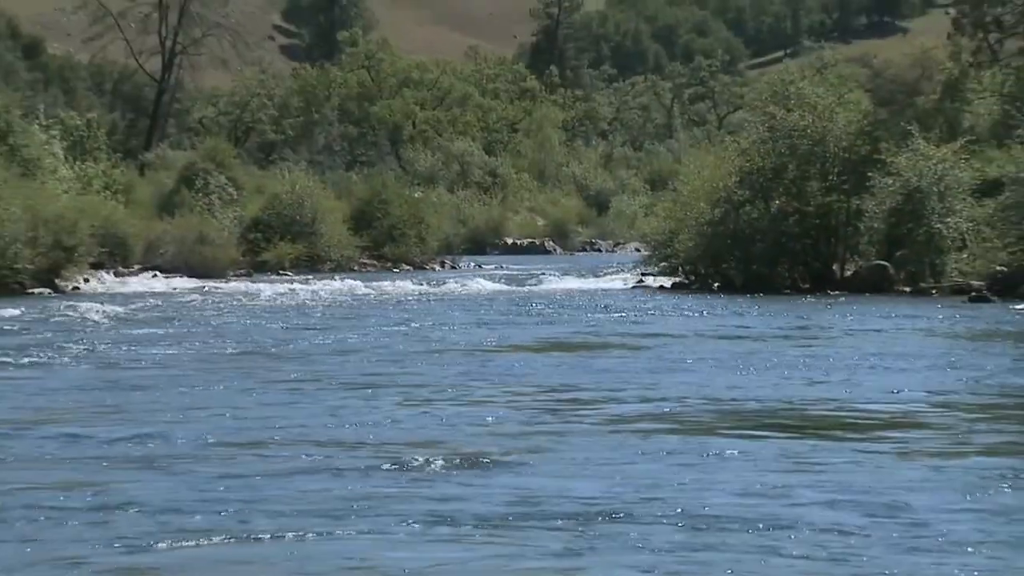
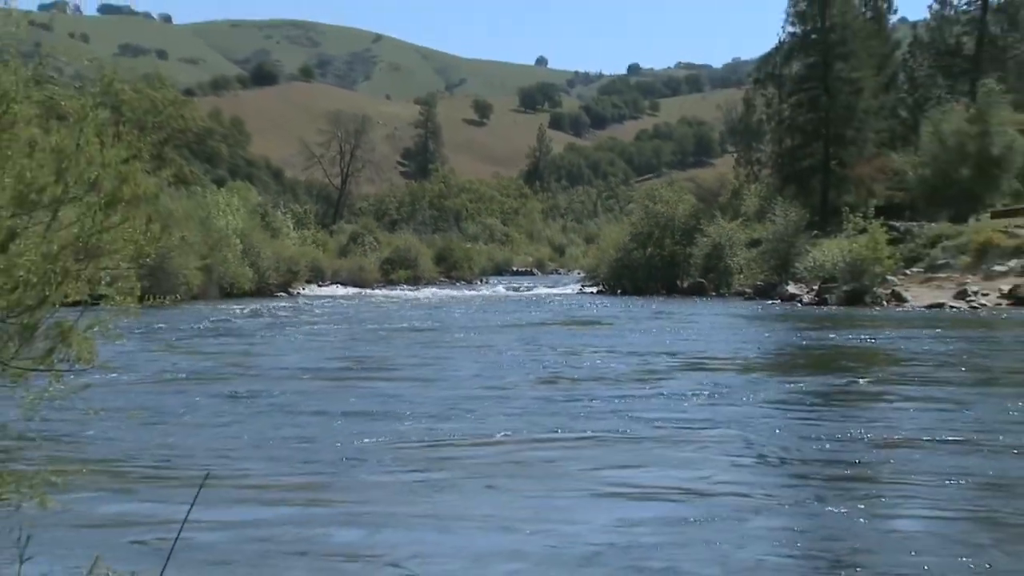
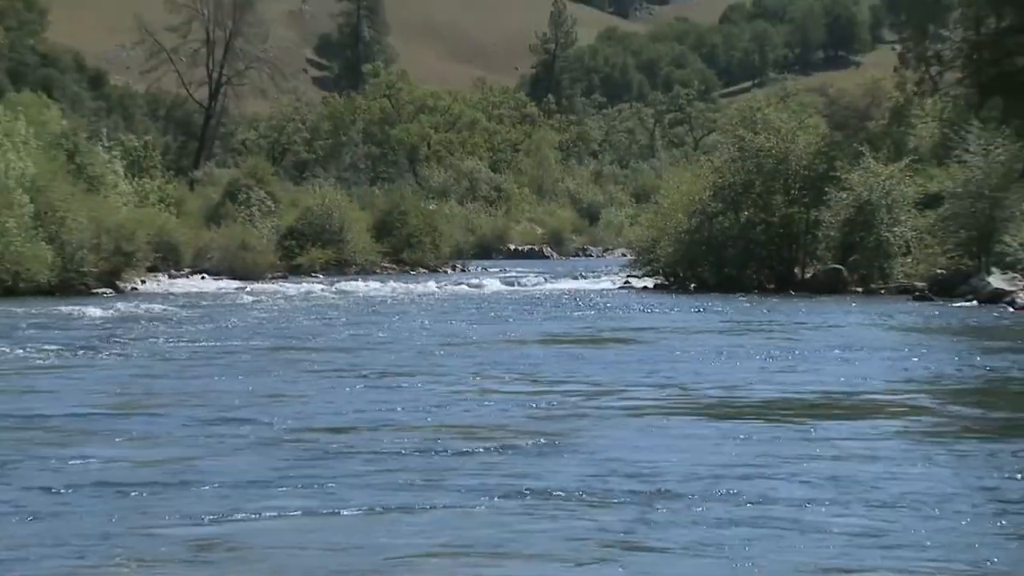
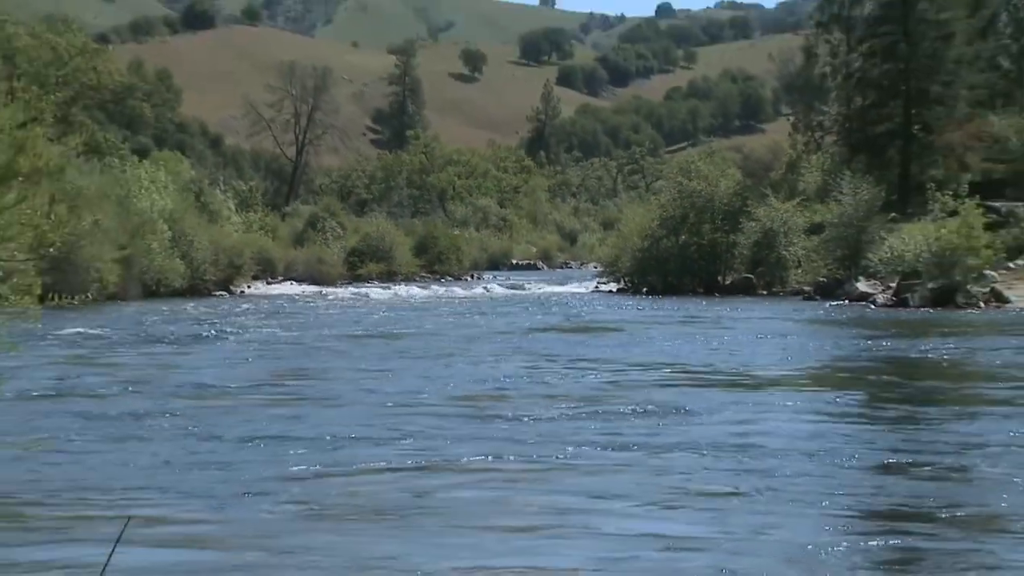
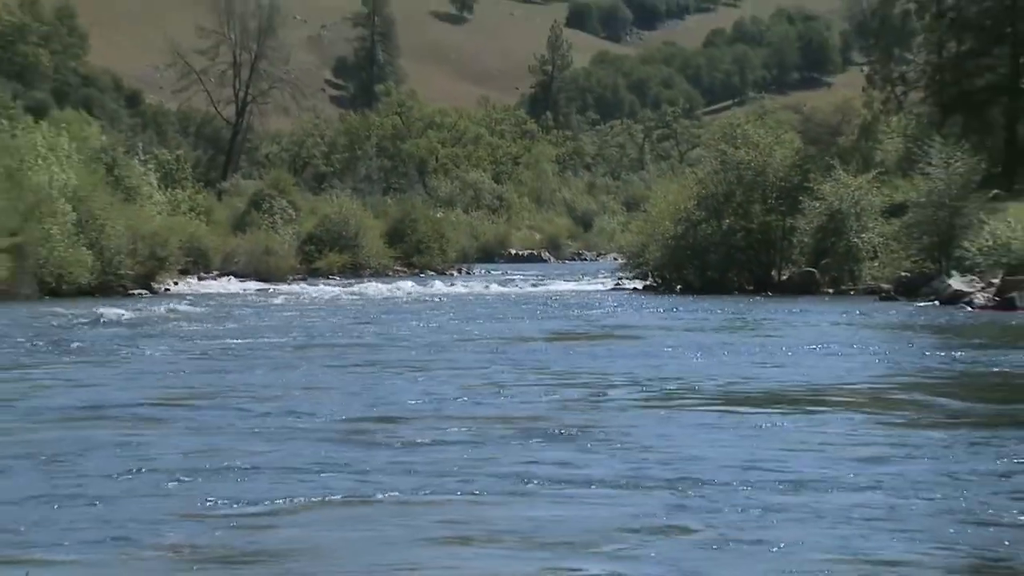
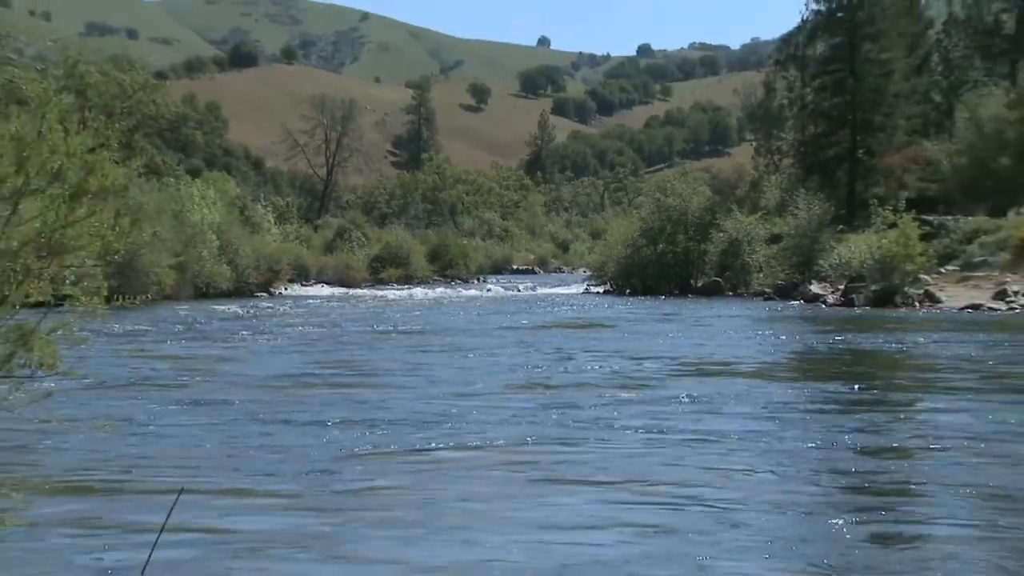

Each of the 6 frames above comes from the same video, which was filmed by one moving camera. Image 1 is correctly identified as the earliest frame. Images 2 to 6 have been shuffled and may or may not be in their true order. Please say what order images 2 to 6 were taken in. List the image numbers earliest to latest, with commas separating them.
3, 5, 4, 6, 2
